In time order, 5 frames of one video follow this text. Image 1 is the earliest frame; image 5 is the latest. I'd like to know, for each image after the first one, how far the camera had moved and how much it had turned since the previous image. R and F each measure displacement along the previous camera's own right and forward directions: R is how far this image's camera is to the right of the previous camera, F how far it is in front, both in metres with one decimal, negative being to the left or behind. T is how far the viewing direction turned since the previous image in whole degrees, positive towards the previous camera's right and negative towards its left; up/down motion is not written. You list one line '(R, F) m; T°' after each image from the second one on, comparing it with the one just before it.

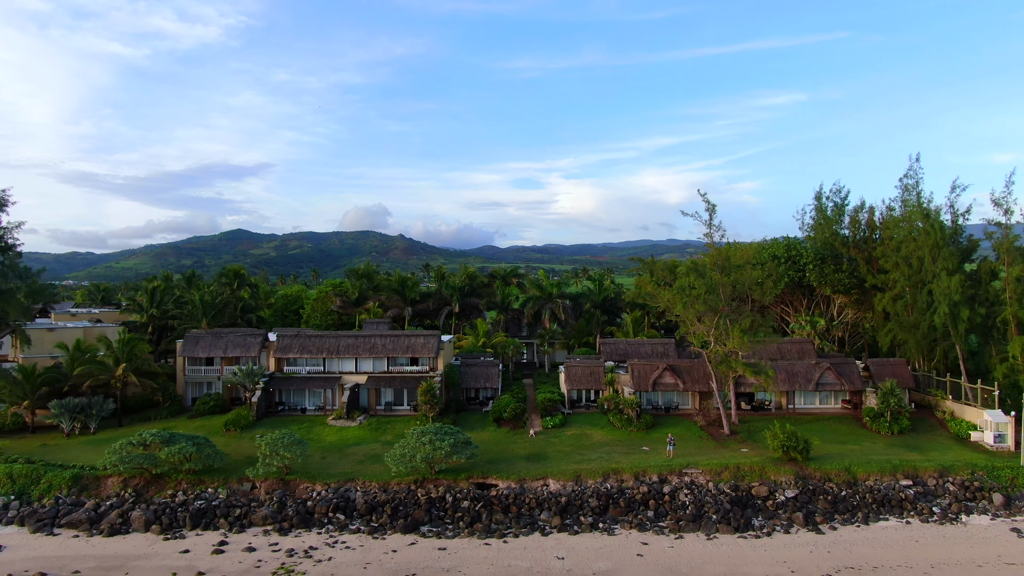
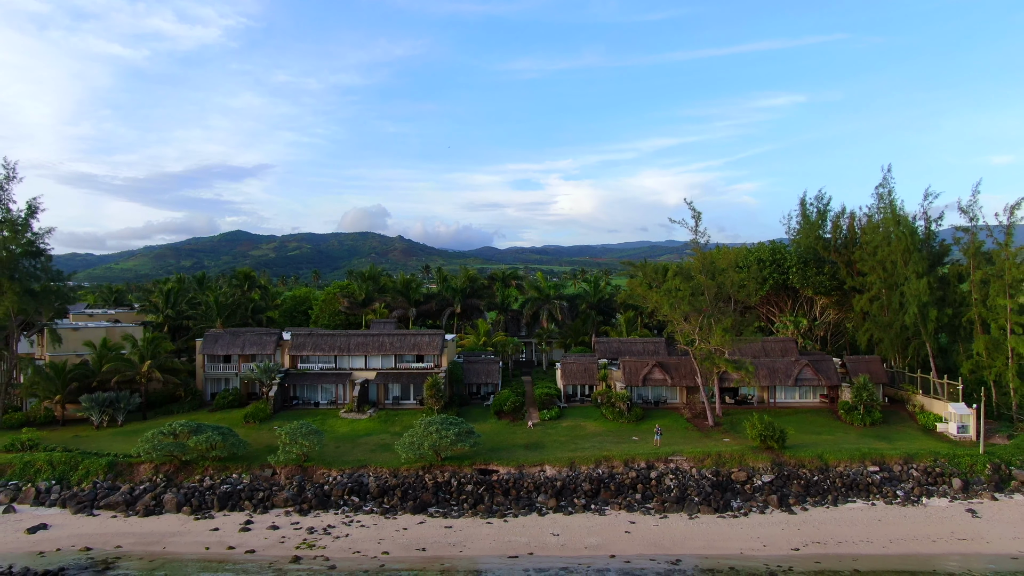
(-0.1, -3.2) m; 0°
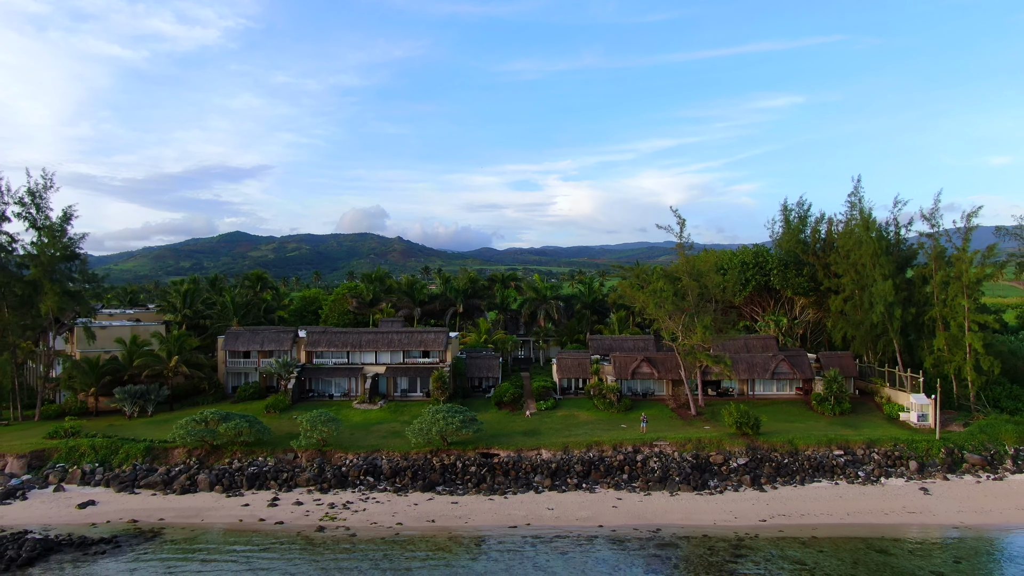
(0.0, -4.0) m; 0°
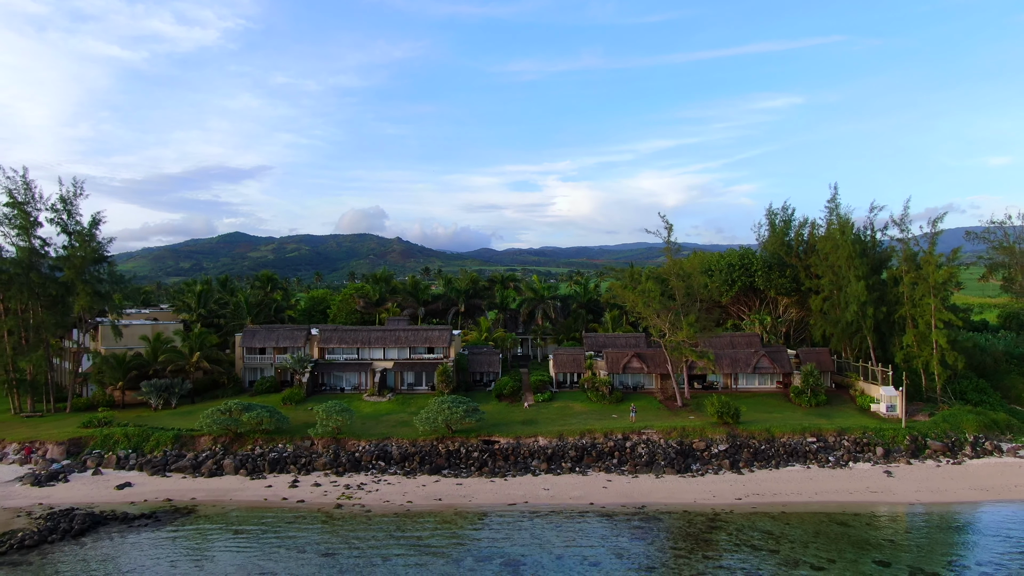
(0.0, -3.7) m; 0°
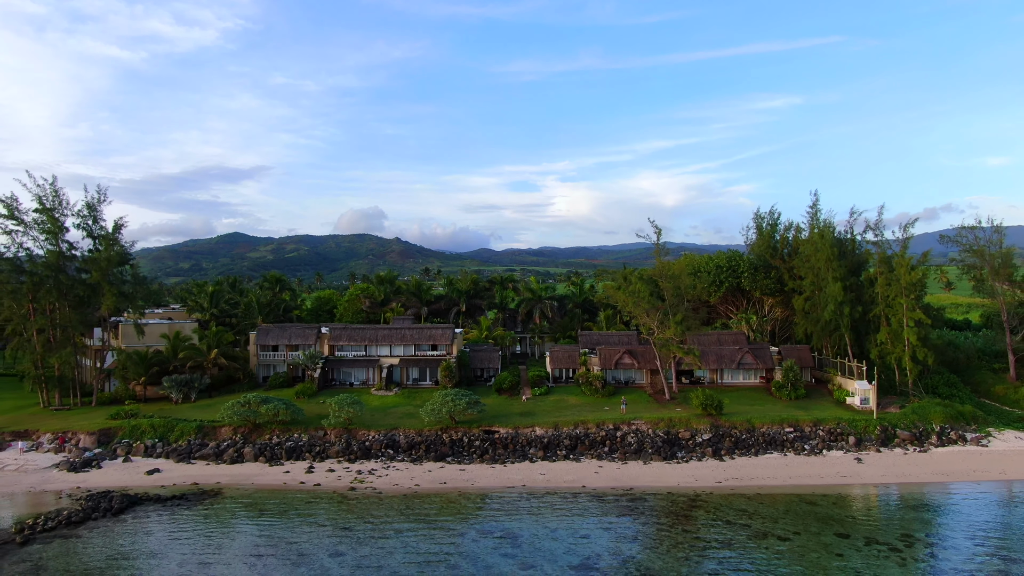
(0.0, -3.5) m; 0°
